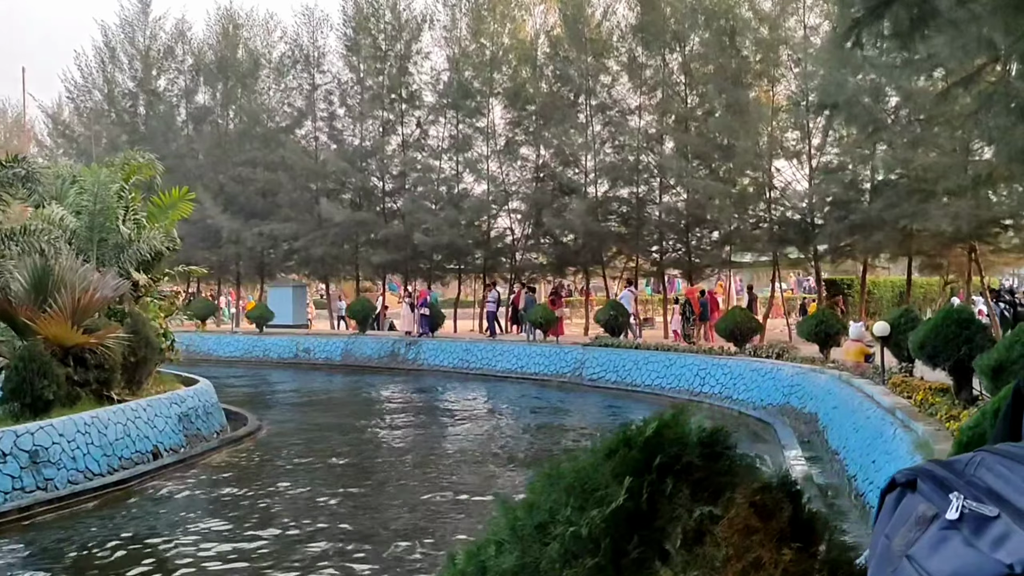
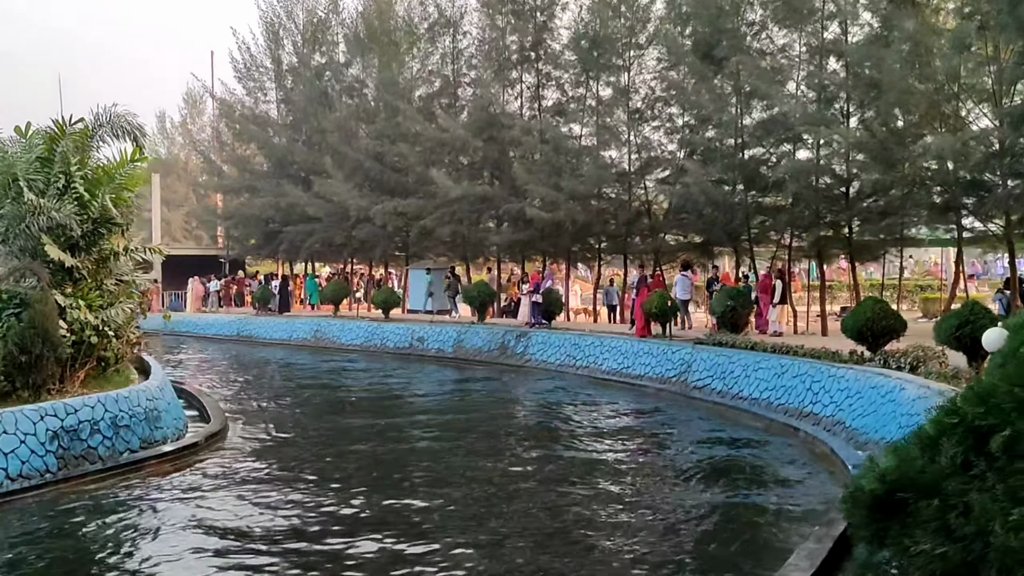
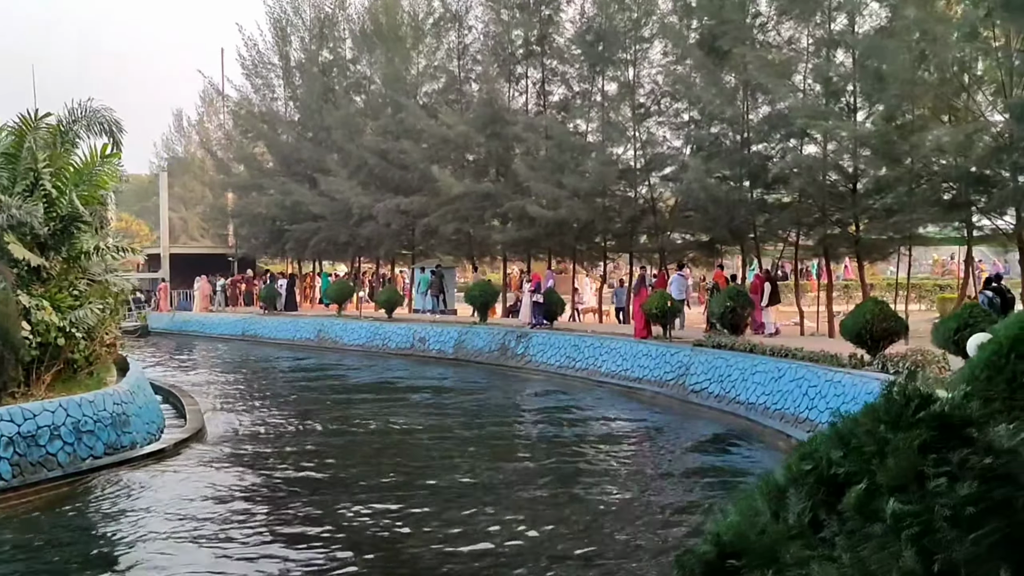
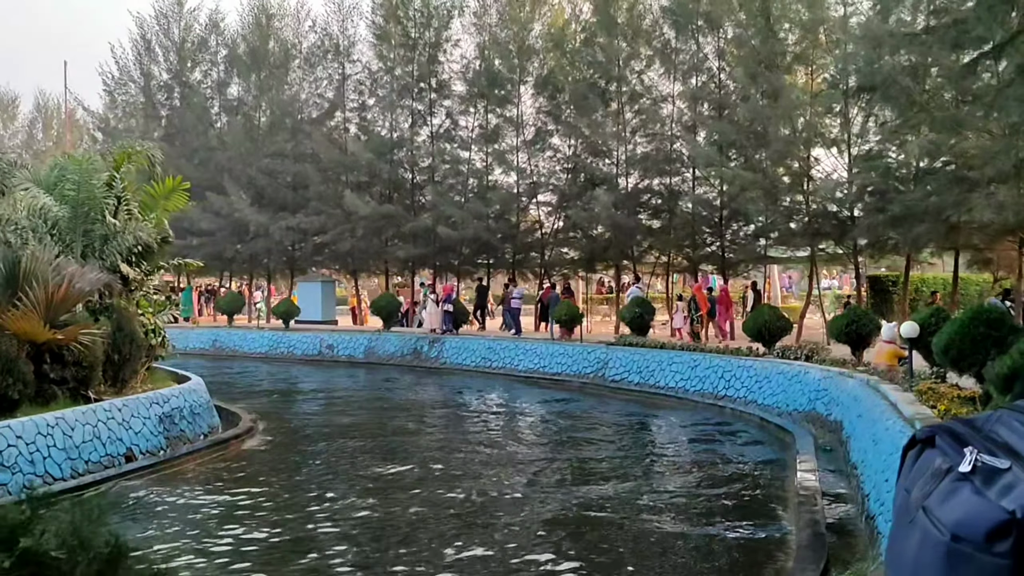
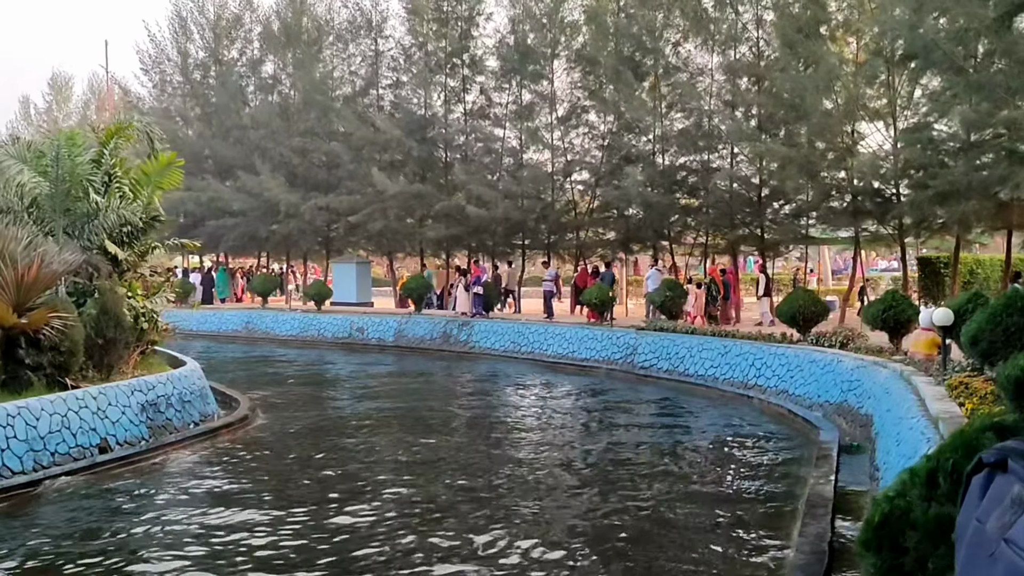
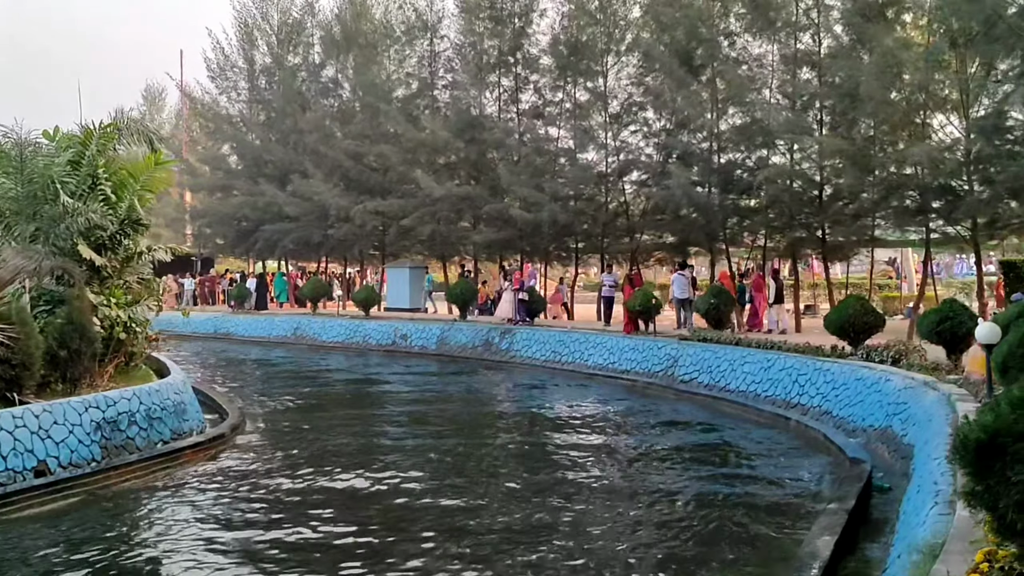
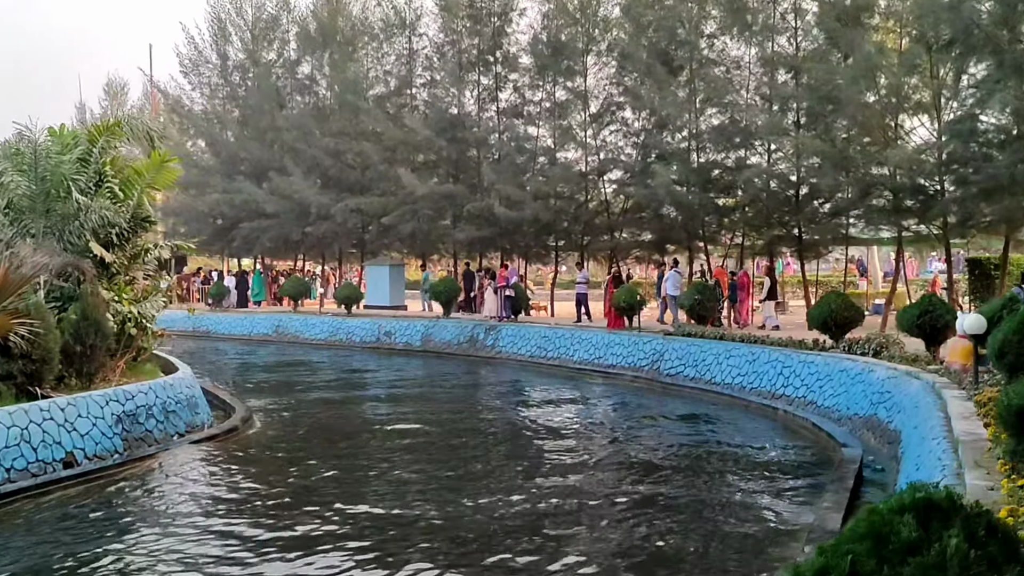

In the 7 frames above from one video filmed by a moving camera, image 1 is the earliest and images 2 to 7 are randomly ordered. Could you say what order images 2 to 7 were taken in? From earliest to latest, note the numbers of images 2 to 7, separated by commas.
4, 5, 7, 6, 2, 3
